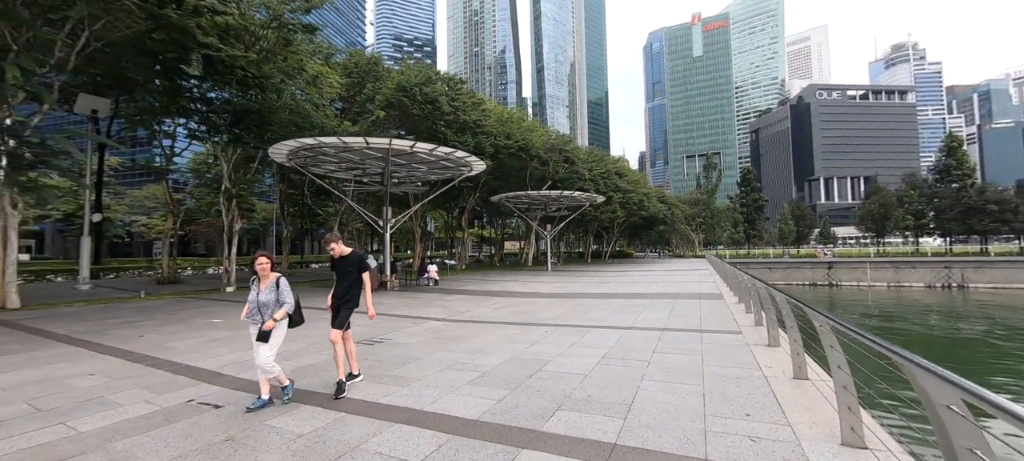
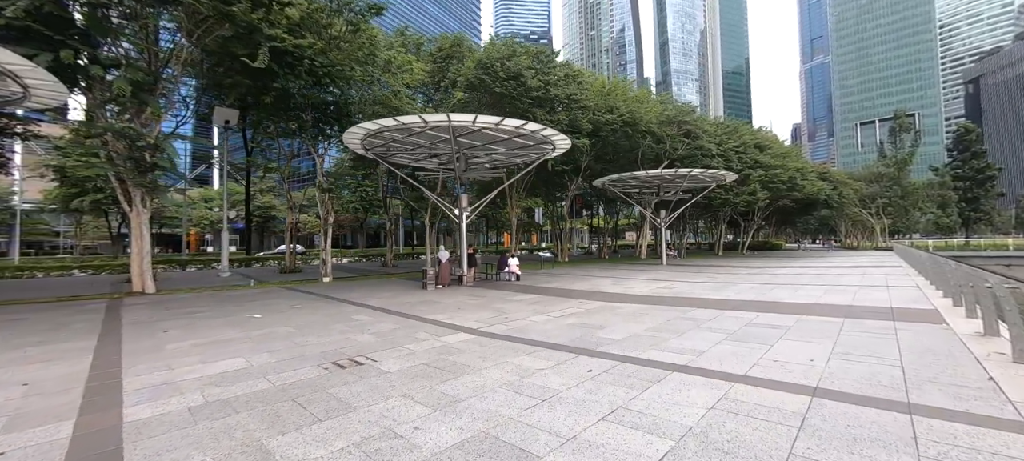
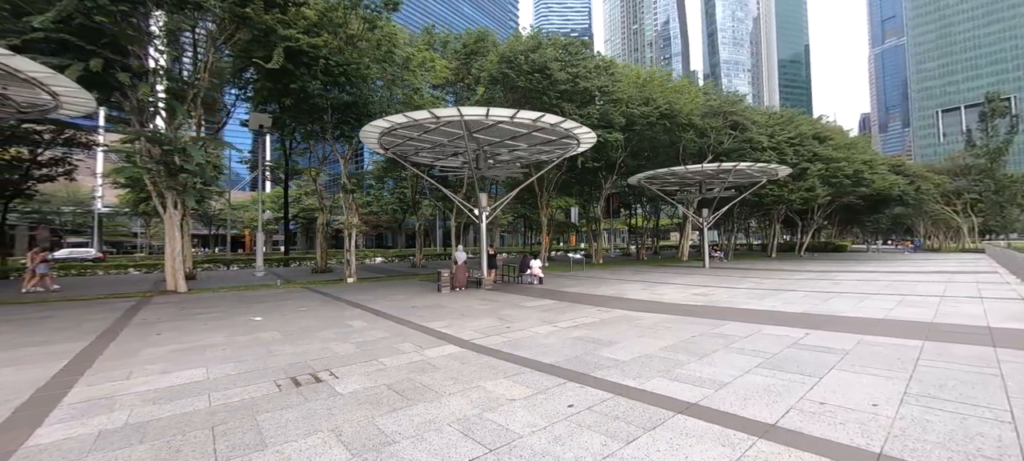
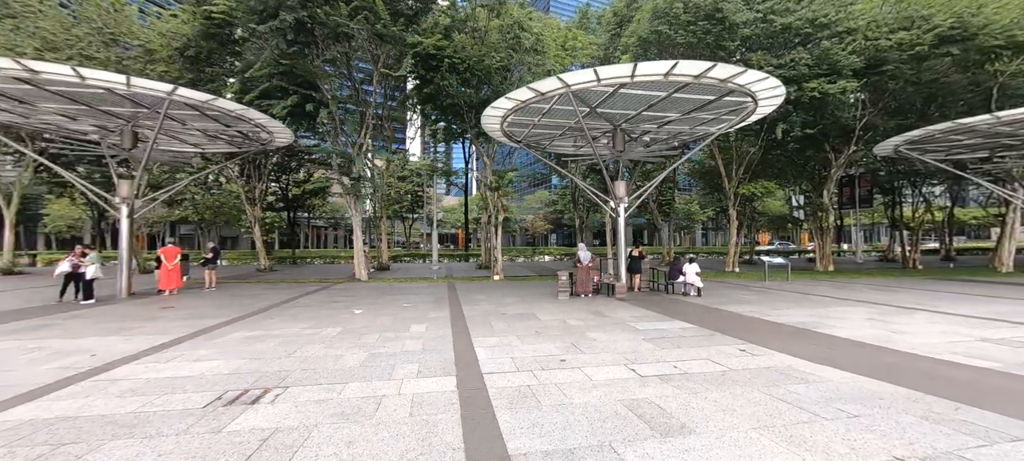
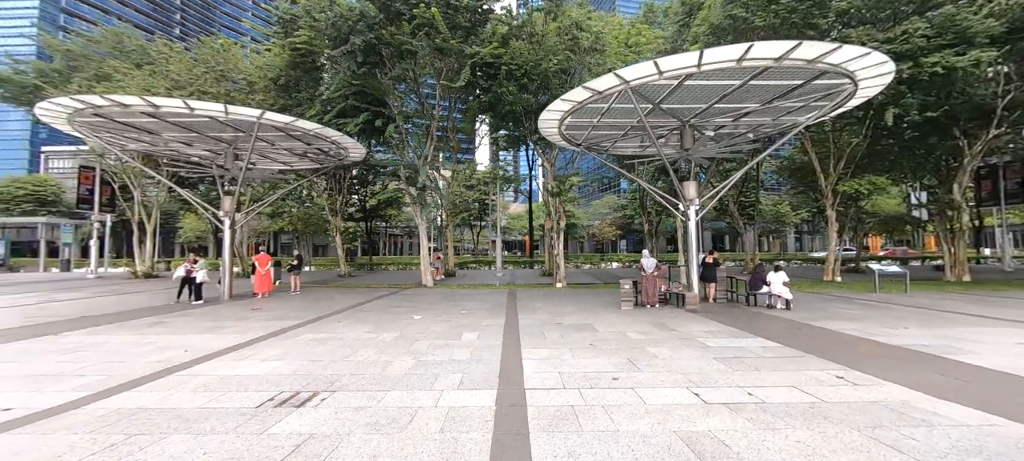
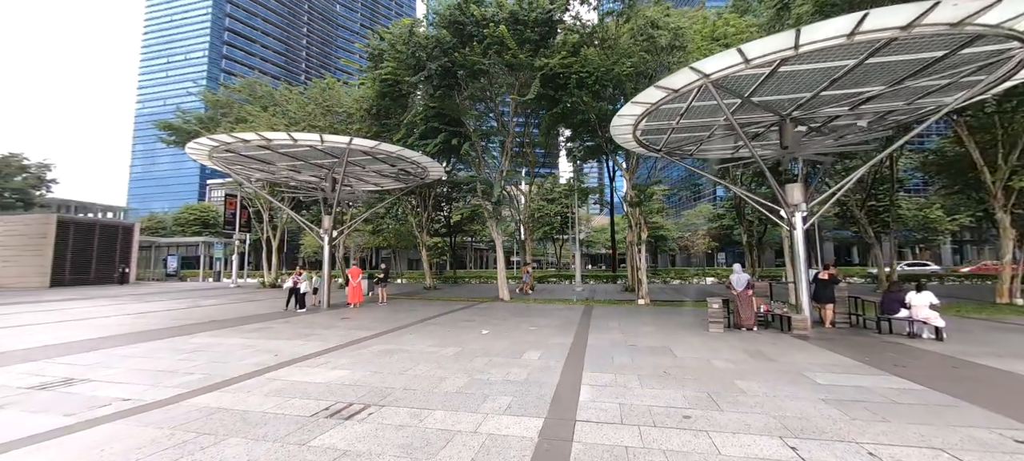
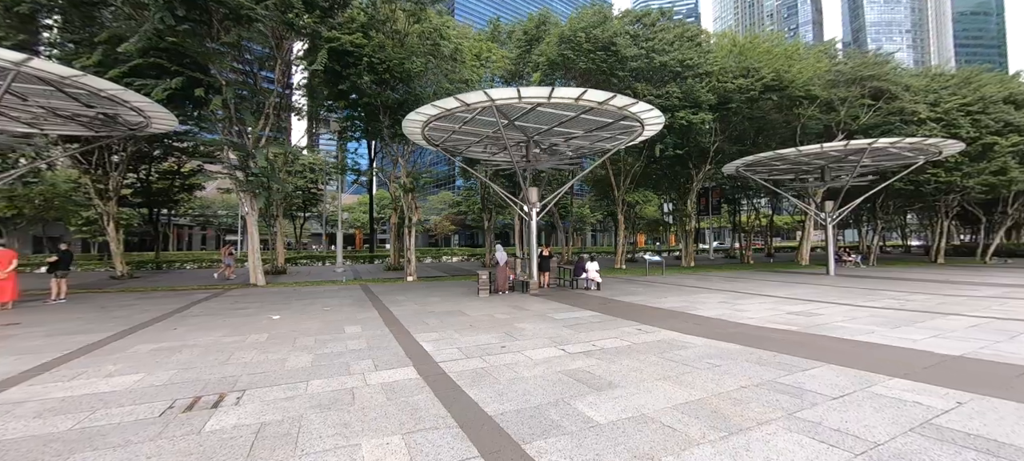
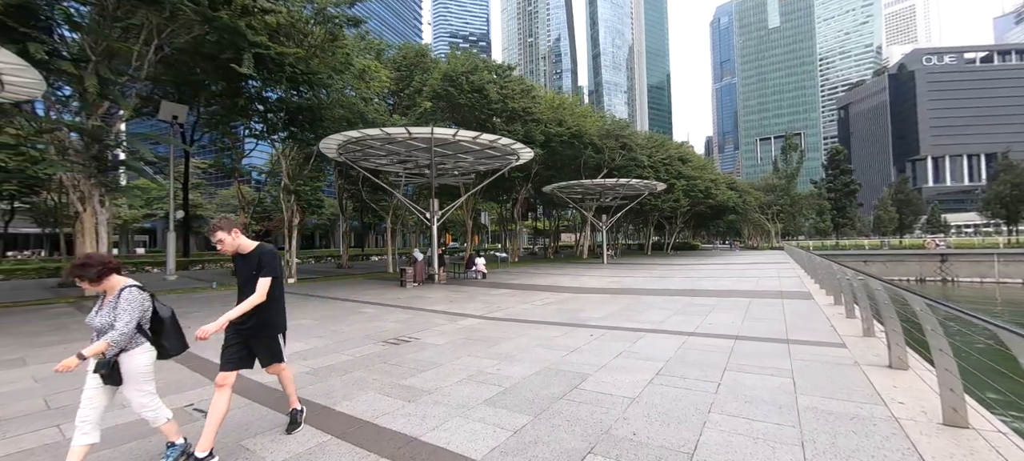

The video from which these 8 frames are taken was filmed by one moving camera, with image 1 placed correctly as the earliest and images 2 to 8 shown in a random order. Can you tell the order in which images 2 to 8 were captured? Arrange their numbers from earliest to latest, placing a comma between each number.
8, 2, 3, 7, 4, 5, 6
